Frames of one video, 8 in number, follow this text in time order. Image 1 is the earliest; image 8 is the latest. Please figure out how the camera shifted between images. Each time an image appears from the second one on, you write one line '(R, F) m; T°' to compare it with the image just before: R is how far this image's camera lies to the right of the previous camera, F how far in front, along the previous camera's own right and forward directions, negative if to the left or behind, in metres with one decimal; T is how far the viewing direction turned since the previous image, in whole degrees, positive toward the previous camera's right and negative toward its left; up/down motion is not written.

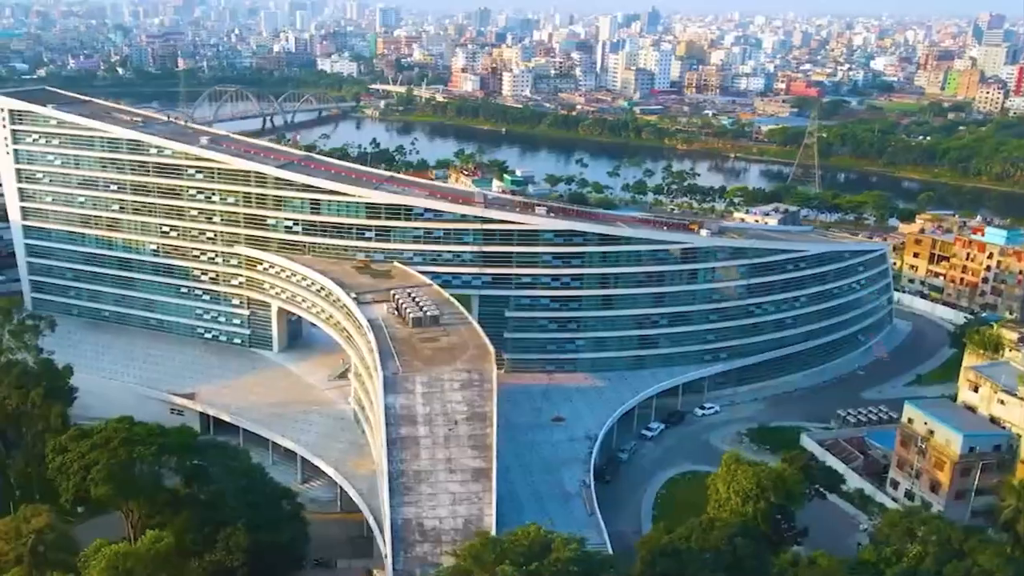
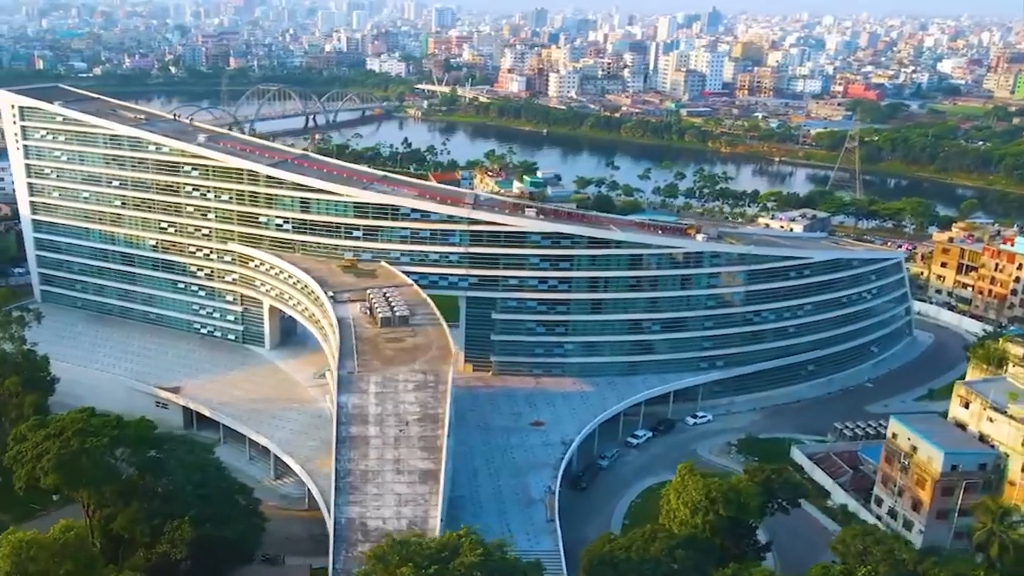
(+3.9, +0.3) m; -4°
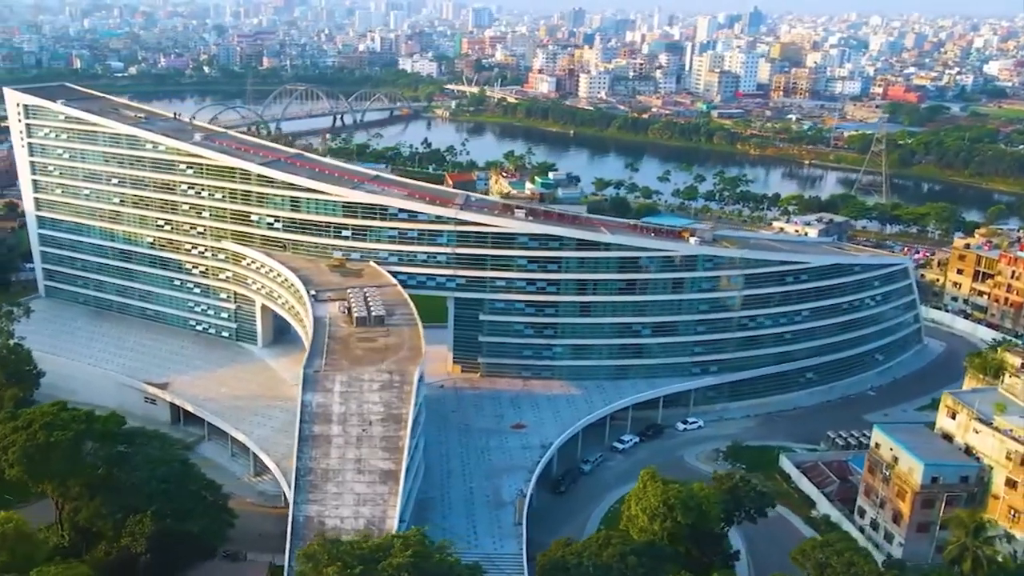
(+2.8, +0.2) m; -3°
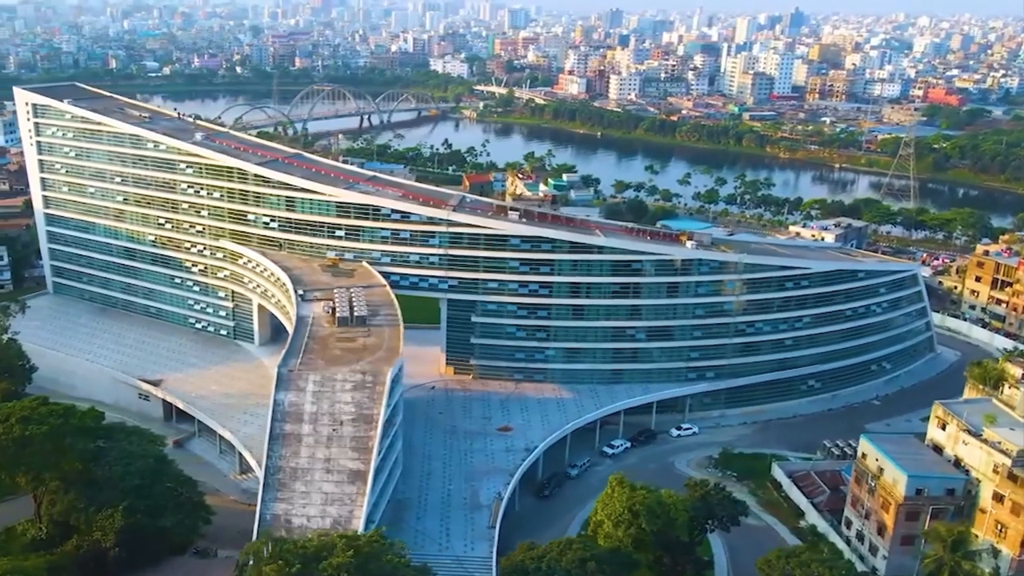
(+2.5, +0.2) m; -2°
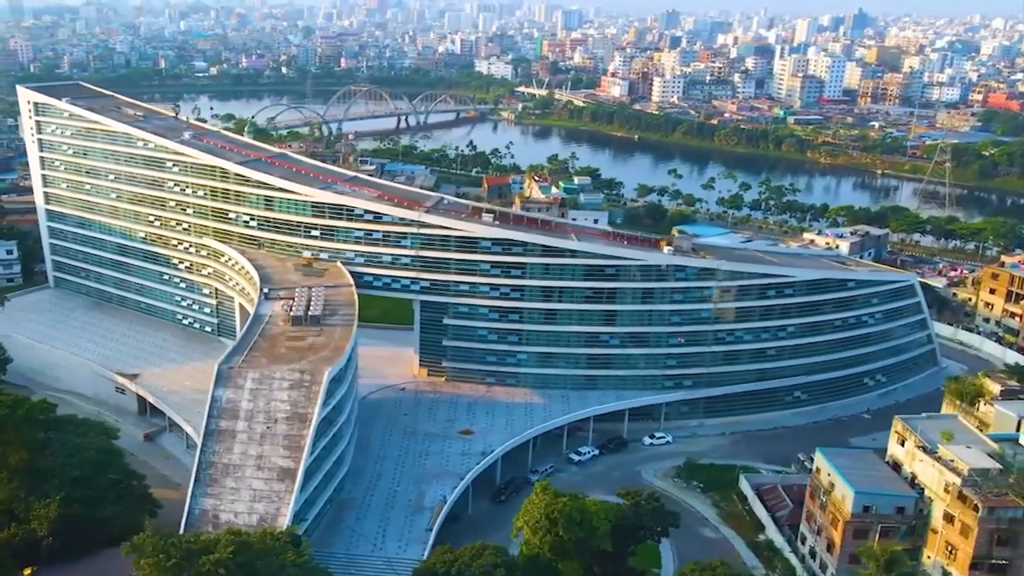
(+4.7, +0.2) m; -4°
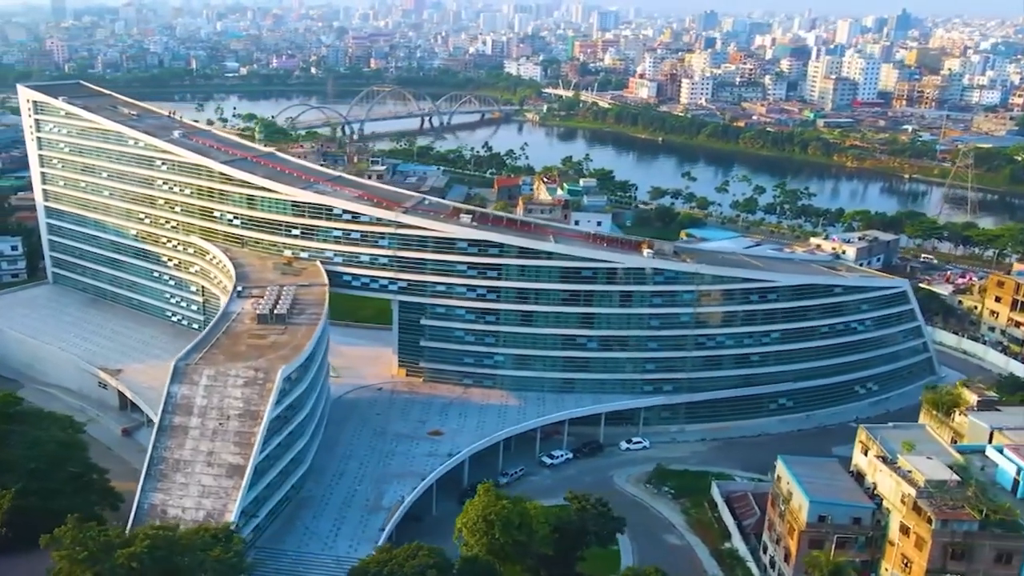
(+3.4, +0.1) m; -3°
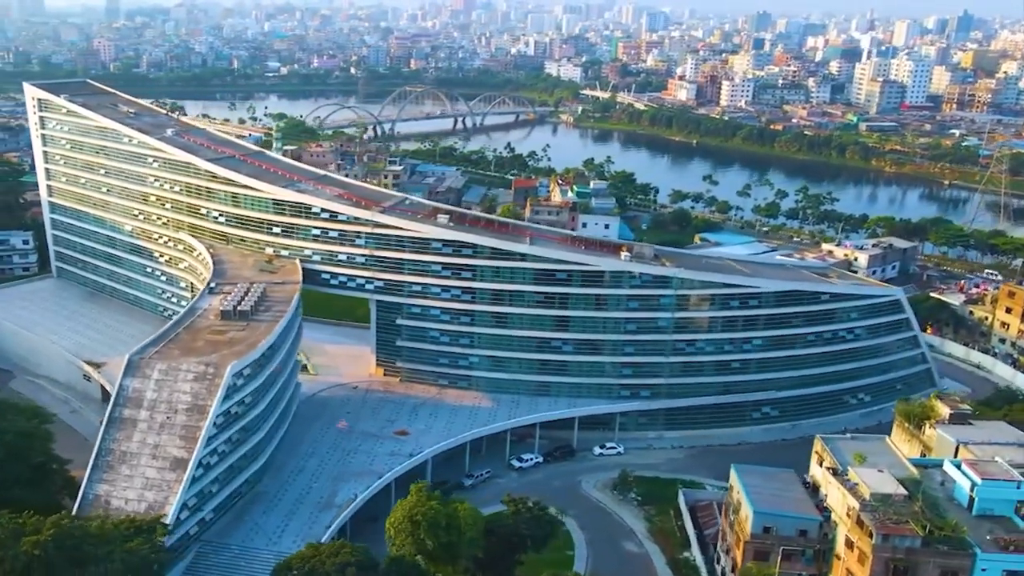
(+4.2, +0.2) m; -3°
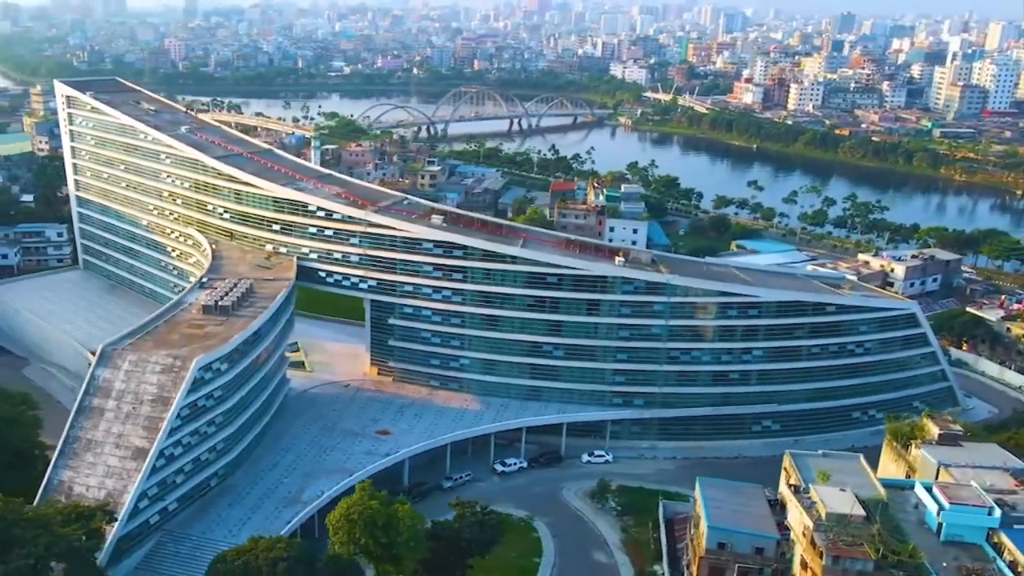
(+4.6, +0.6) m; -5°
